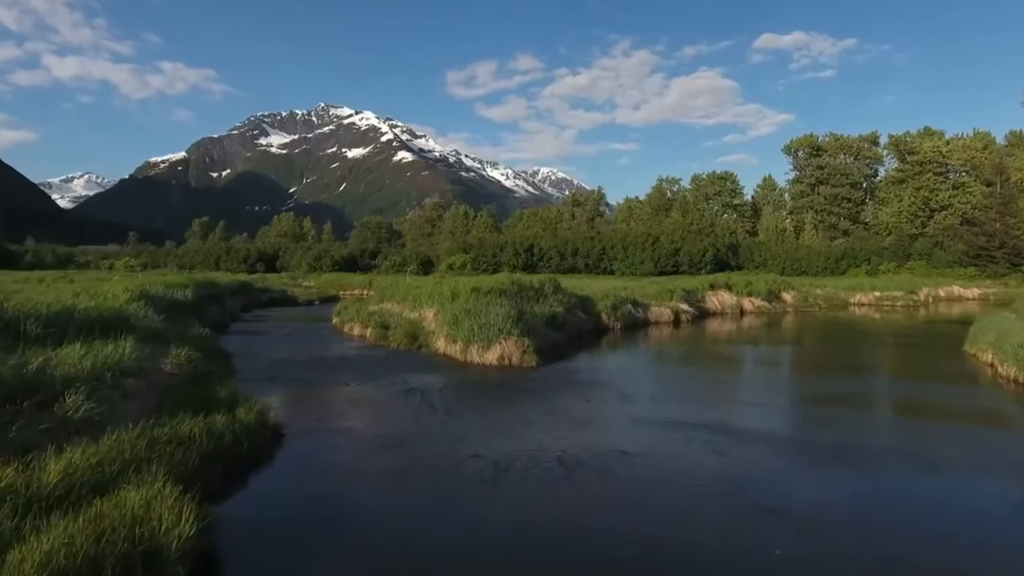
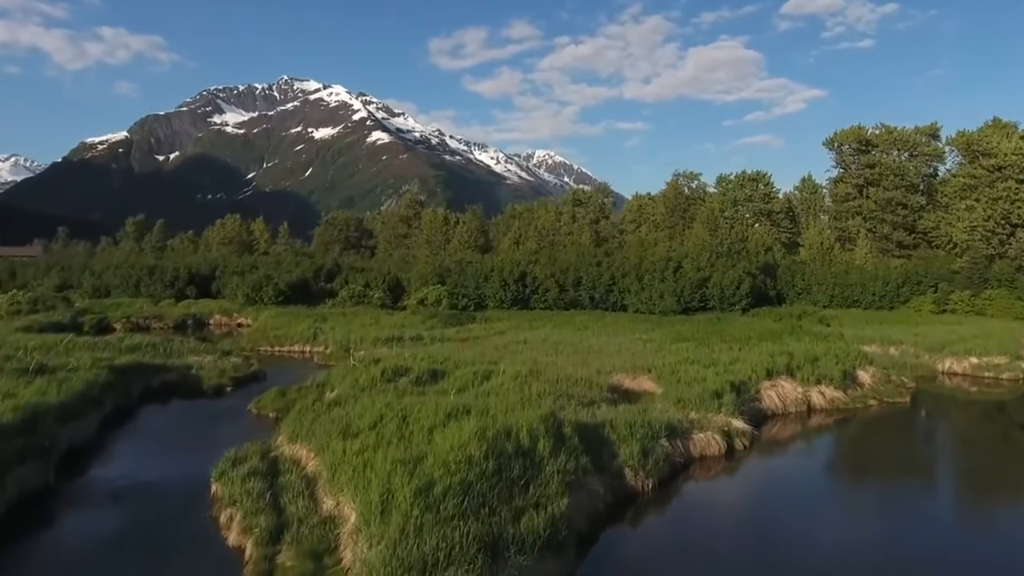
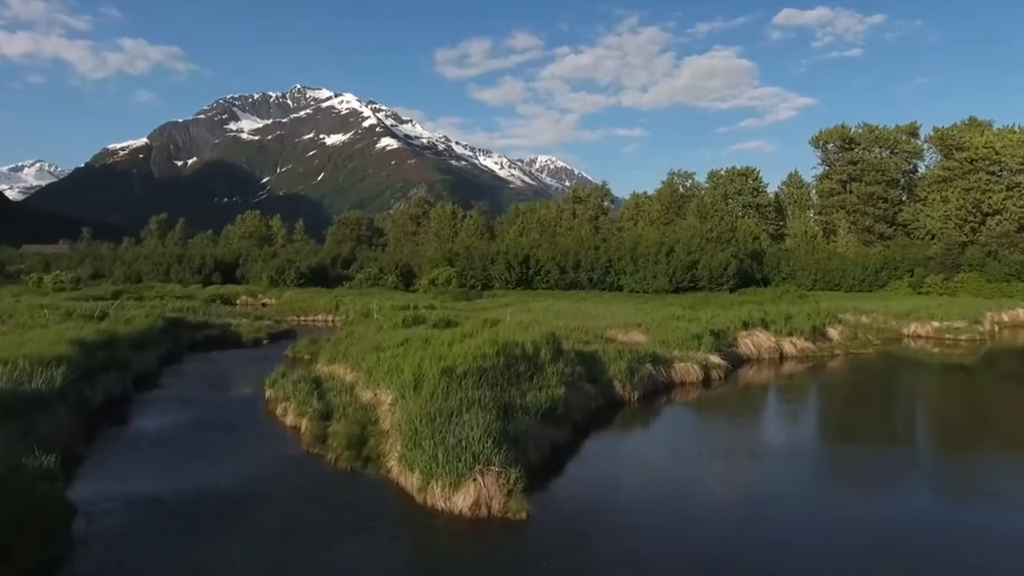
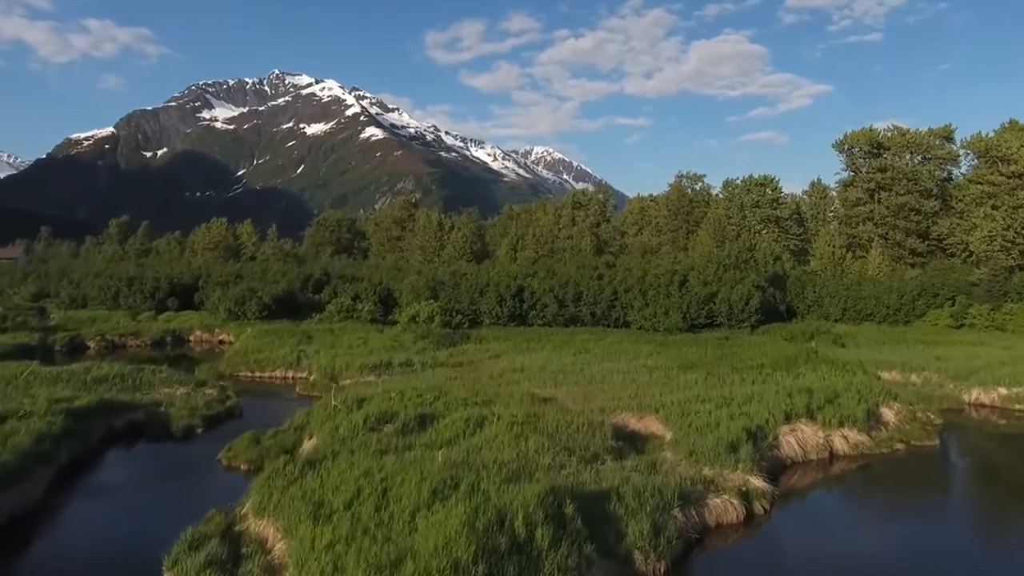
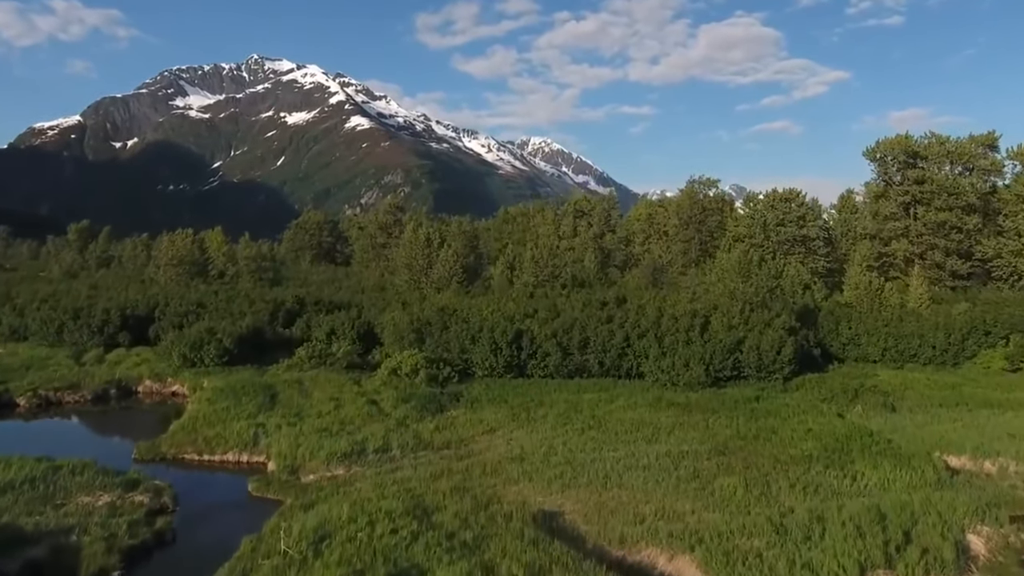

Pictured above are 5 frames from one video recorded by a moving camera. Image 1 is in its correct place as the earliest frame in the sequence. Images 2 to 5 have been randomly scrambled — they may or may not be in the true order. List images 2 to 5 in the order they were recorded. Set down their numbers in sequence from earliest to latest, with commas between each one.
3, 2, 4, 5
